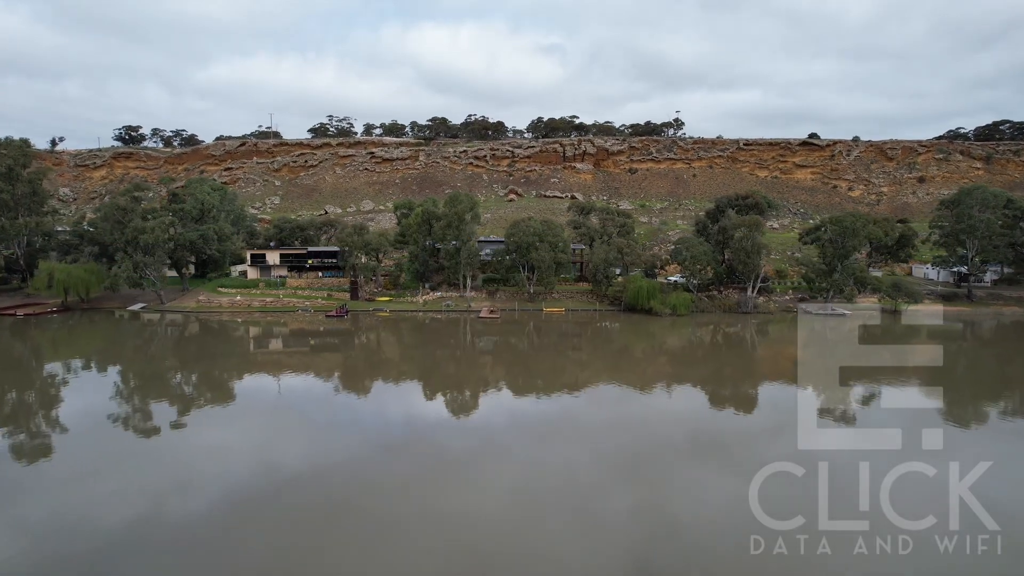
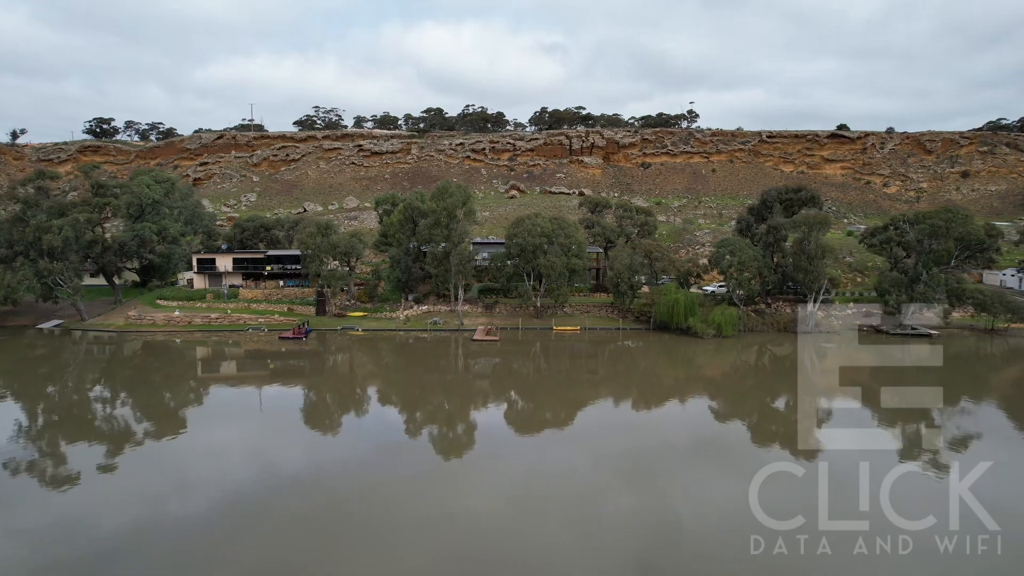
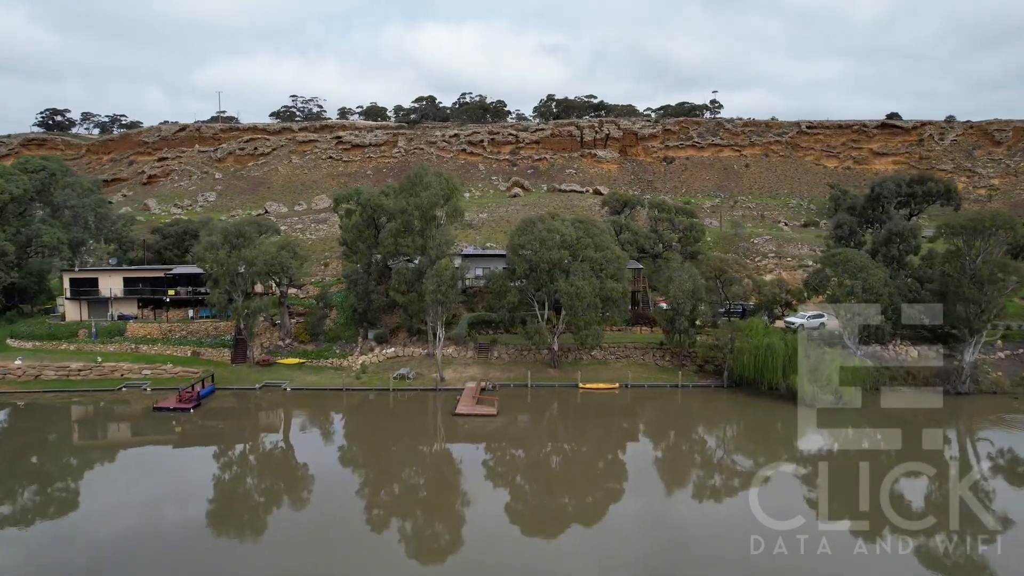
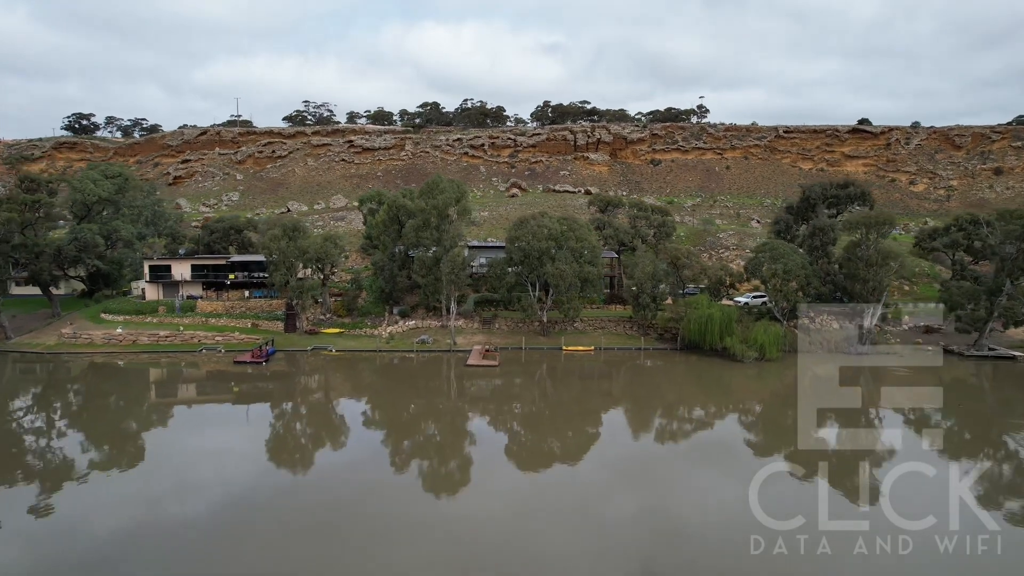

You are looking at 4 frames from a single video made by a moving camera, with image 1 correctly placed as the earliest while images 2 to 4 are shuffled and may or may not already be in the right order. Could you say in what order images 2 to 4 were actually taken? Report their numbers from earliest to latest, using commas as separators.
2, 4, 3
